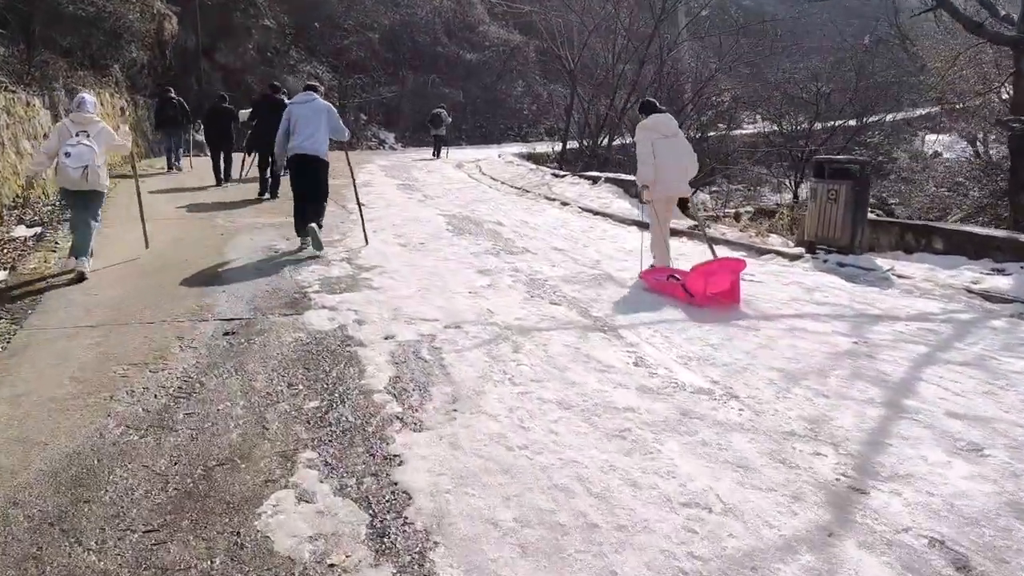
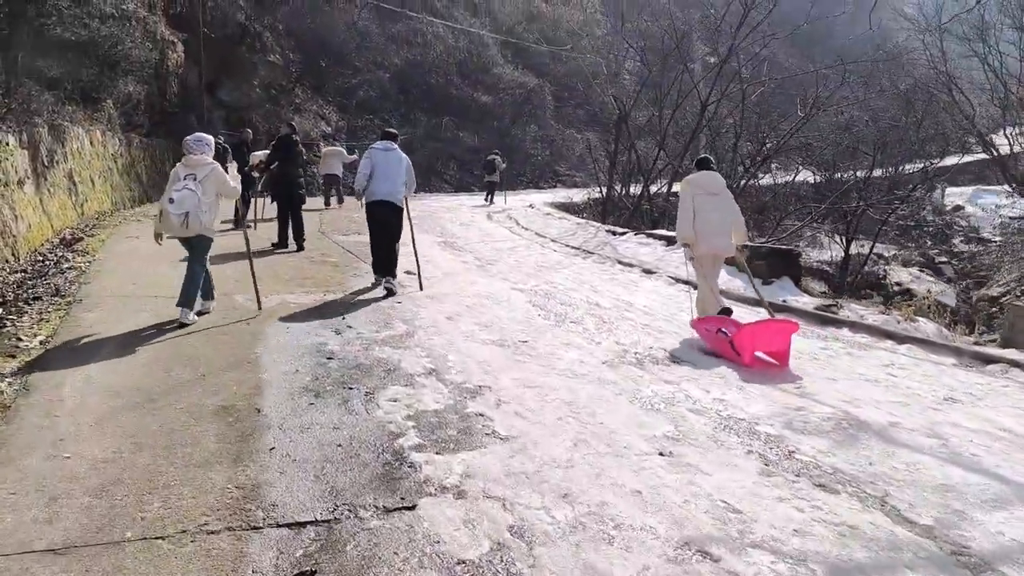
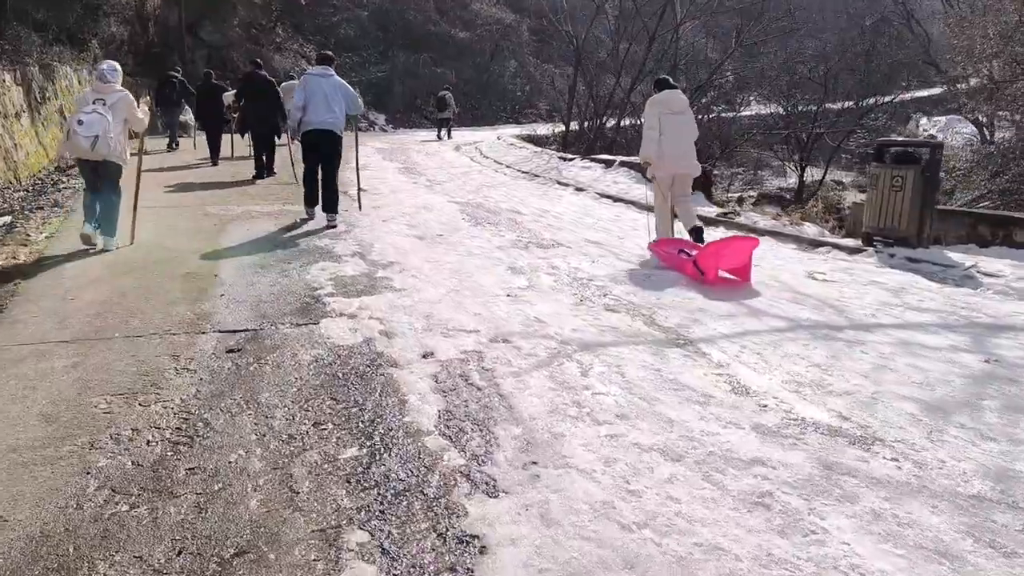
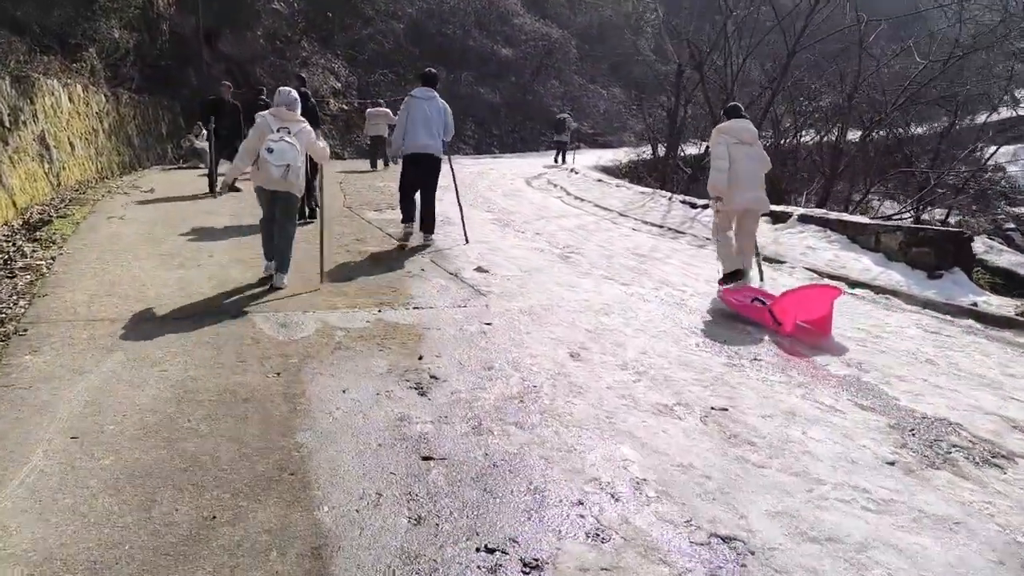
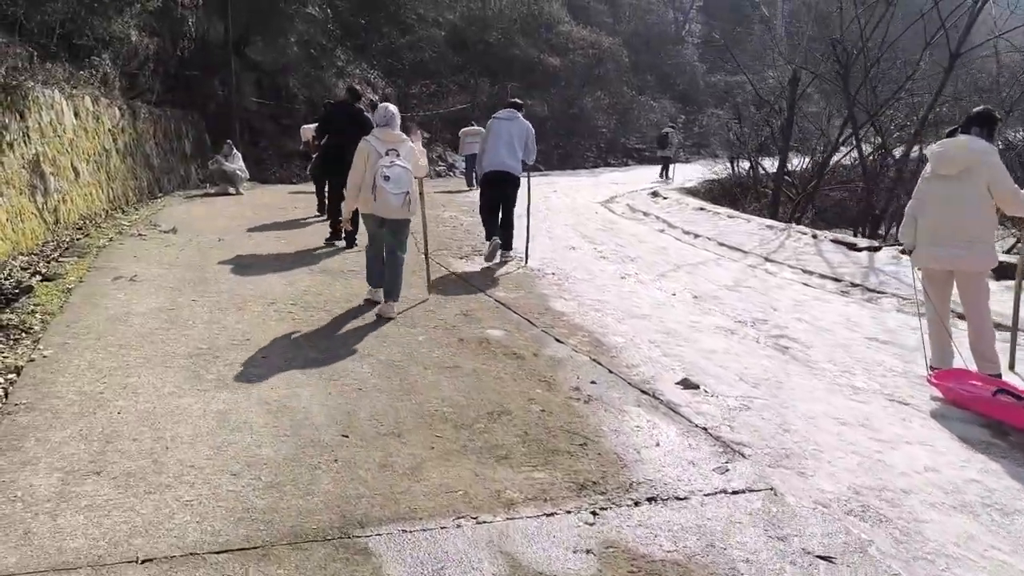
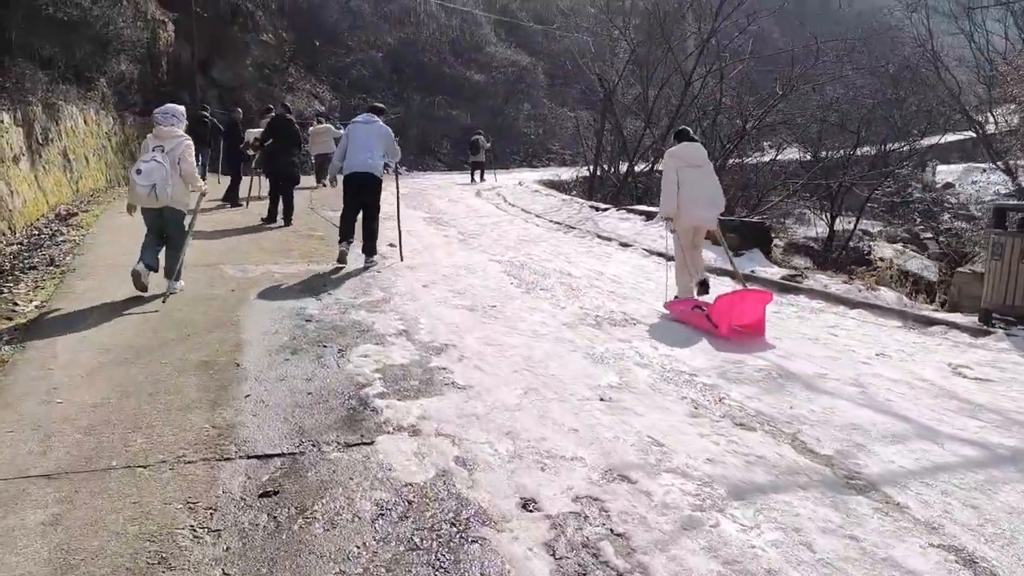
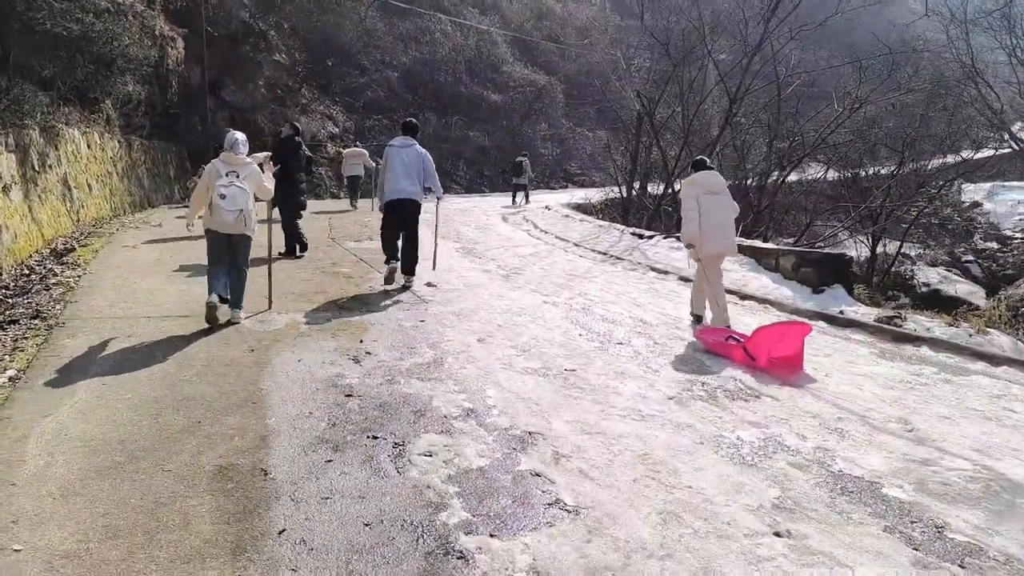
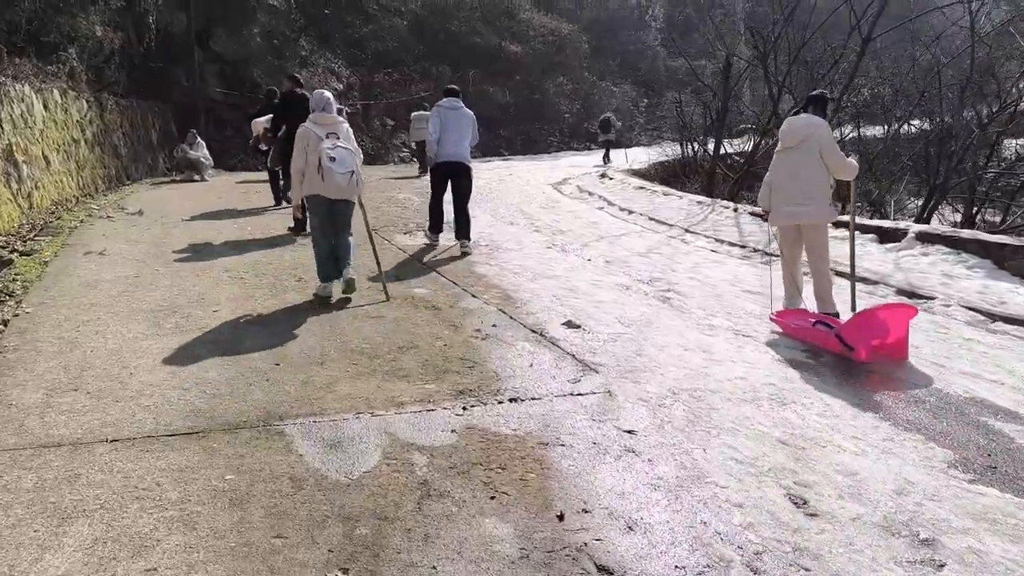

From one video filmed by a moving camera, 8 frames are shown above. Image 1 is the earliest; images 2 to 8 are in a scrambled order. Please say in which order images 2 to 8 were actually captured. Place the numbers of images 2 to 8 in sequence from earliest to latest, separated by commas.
3, 6, 2, 7, 4, 8, 5
